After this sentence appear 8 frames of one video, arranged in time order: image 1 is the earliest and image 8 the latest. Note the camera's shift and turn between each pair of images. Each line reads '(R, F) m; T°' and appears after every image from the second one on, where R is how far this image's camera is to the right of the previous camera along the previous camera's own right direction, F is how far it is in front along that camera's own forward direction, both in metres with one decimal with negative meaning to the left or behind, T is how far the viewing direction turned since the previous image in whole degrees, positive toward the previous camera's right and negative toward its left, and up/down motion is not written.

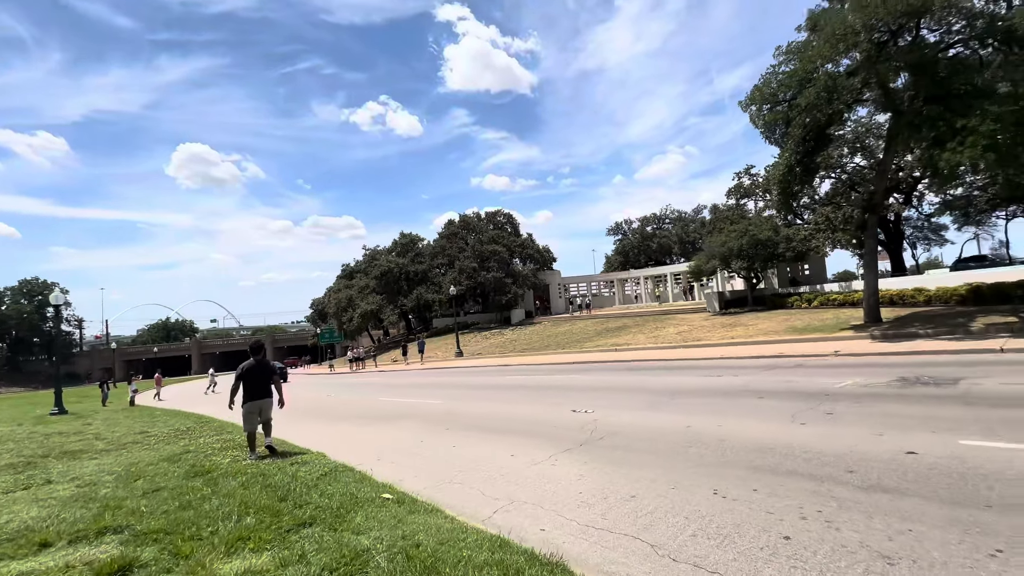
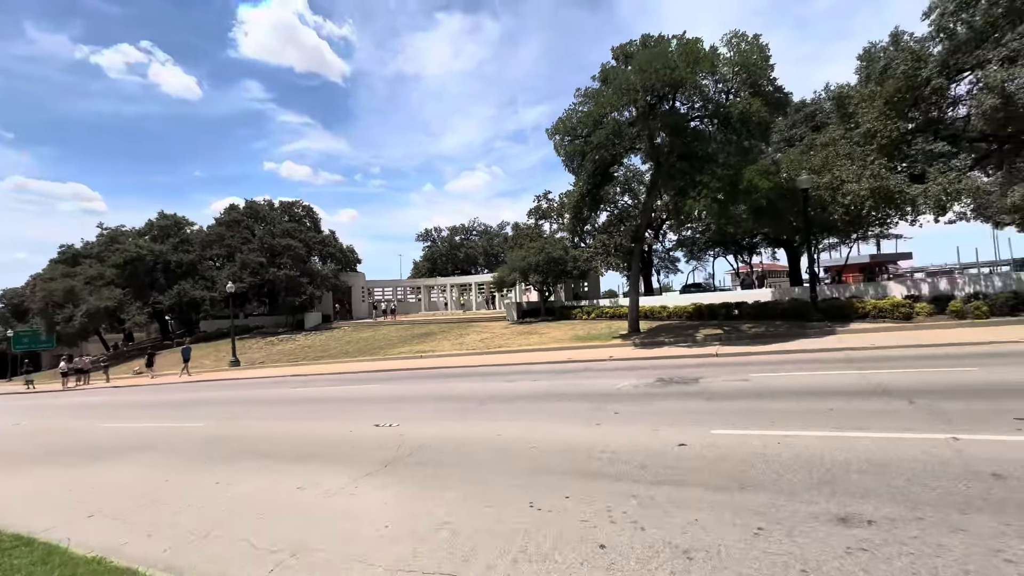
(0.0, +0.7) m; +24°
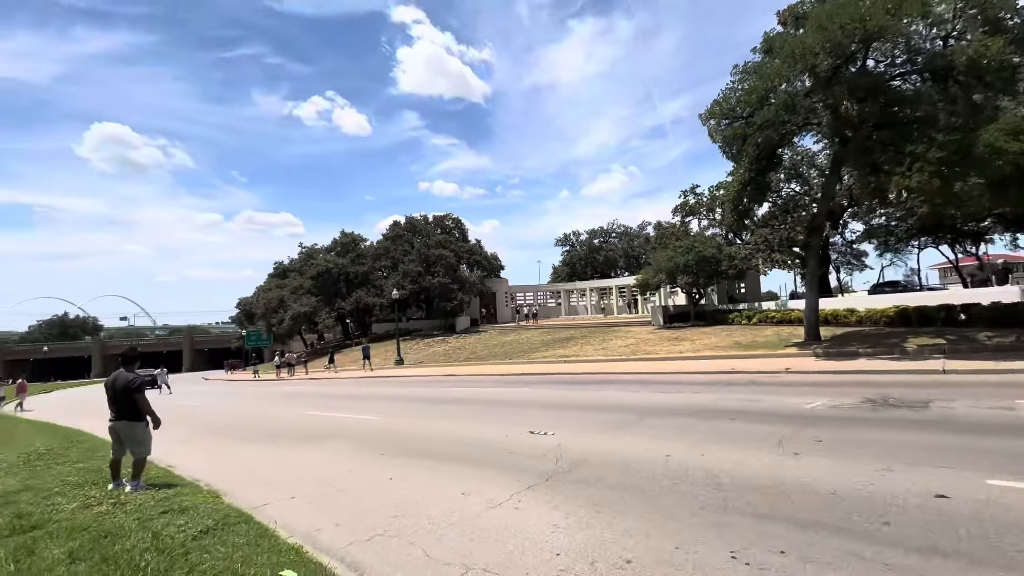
(-0.4, +0.5) m; -17°
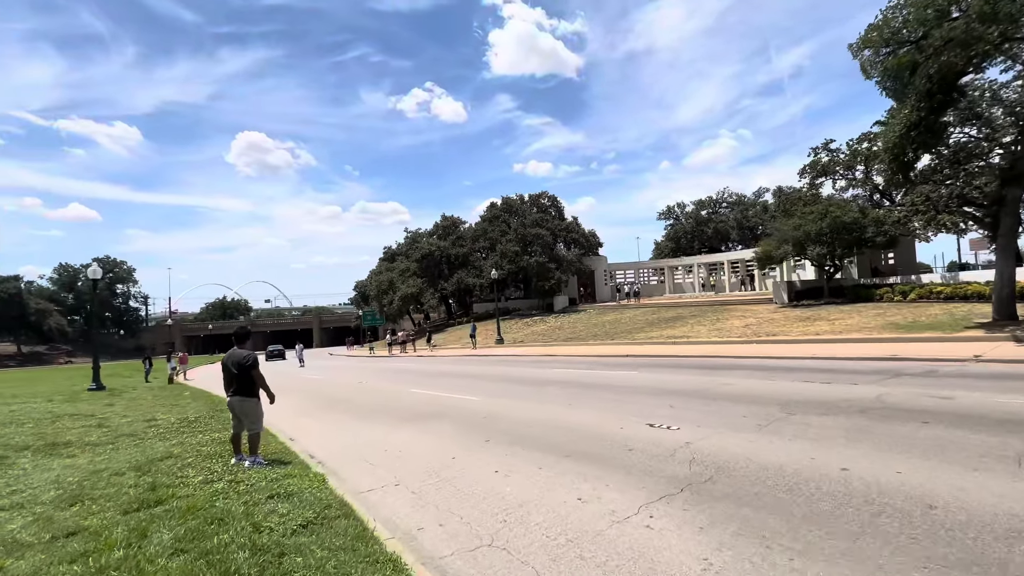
(-0.3, +1.0) m; -12°
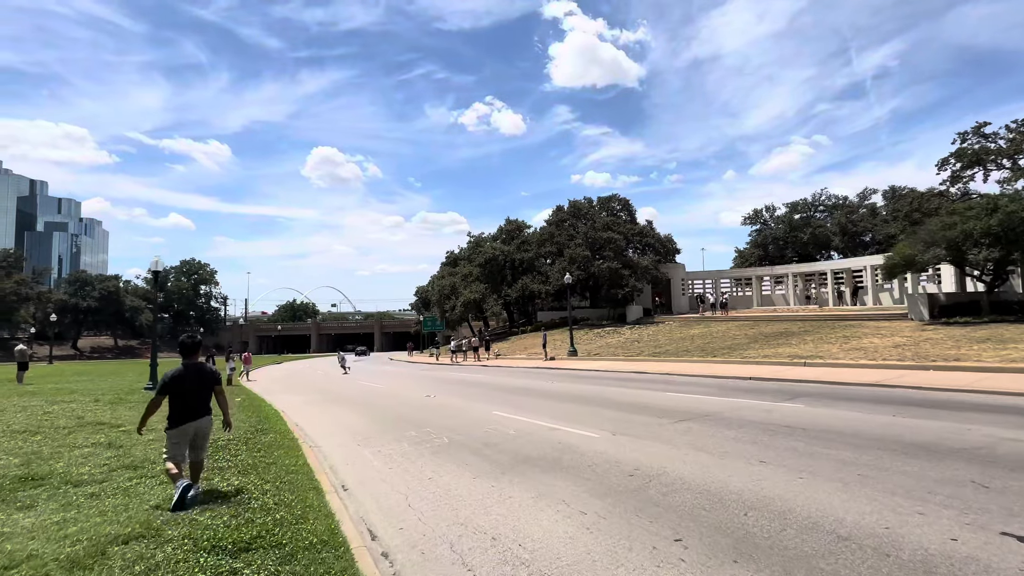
(-1.6, +3.4) m; -7°
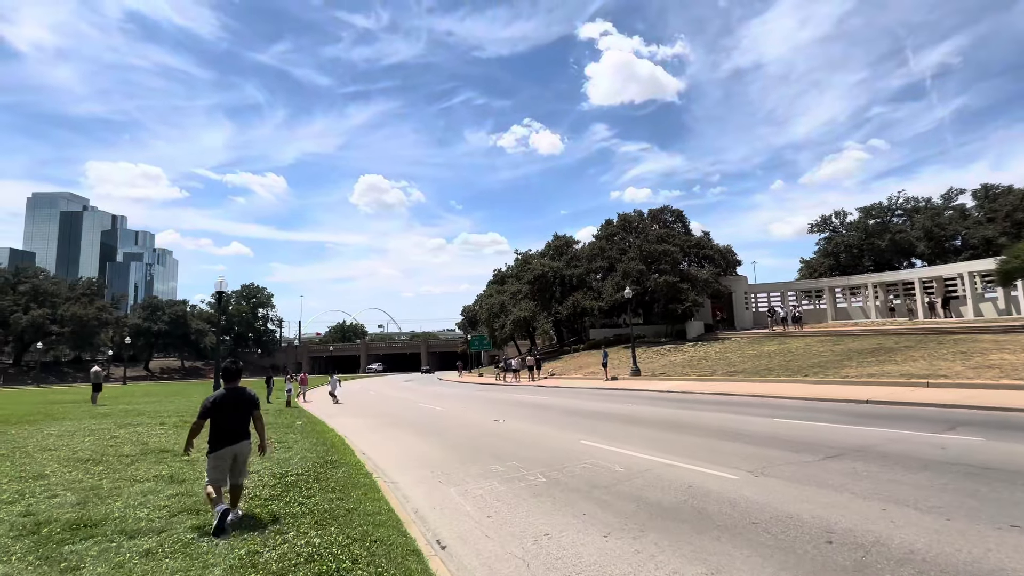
(-1.1, +1.4) m; -5°
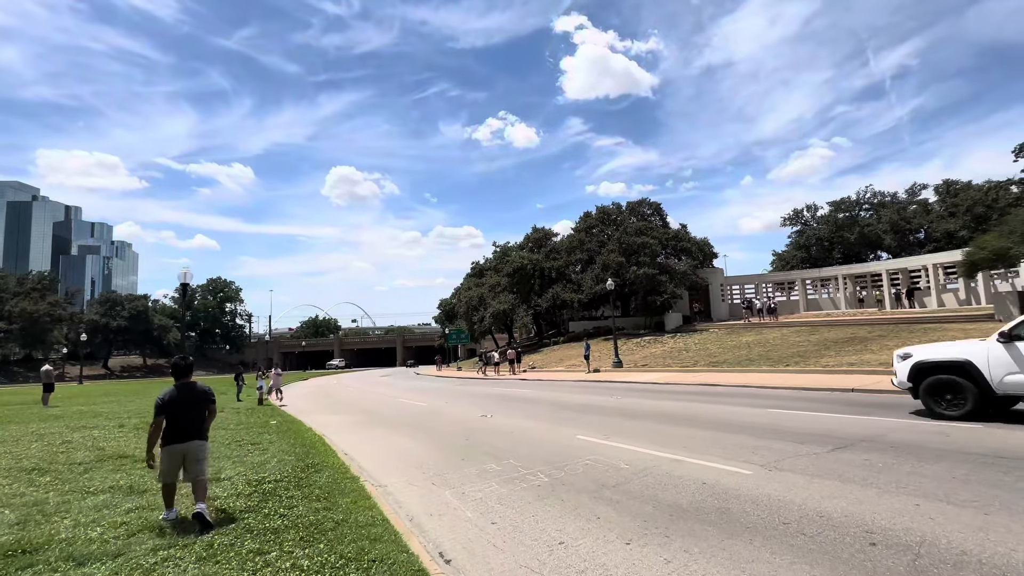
(-0.4, +0.6) m; +3°
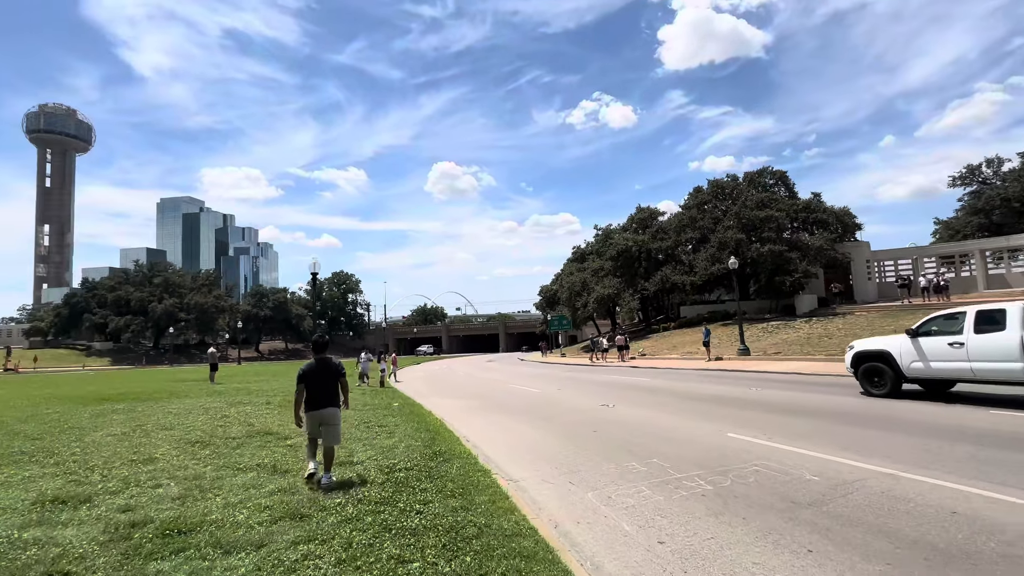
(-0.7, +1.0) m; -12°
